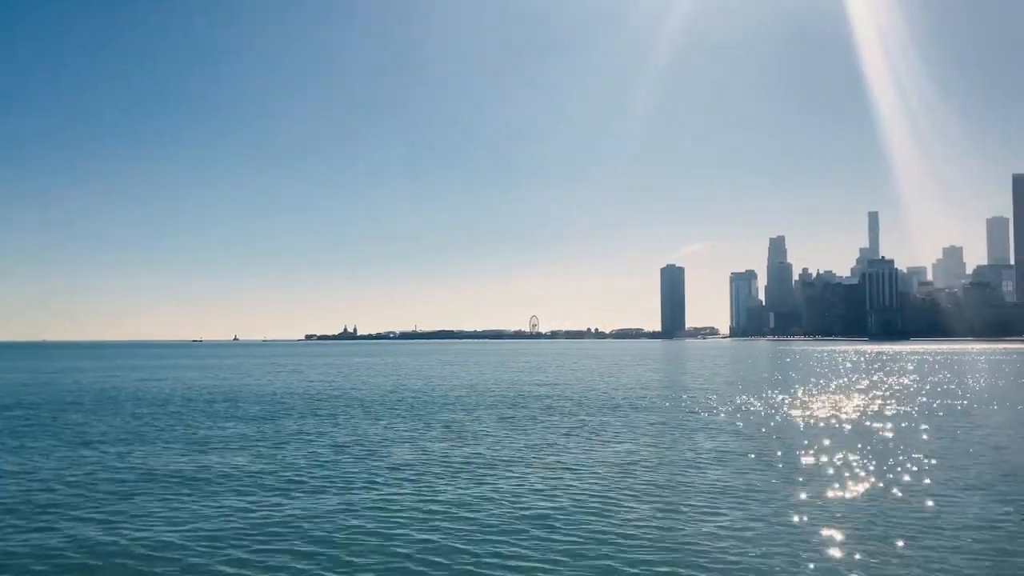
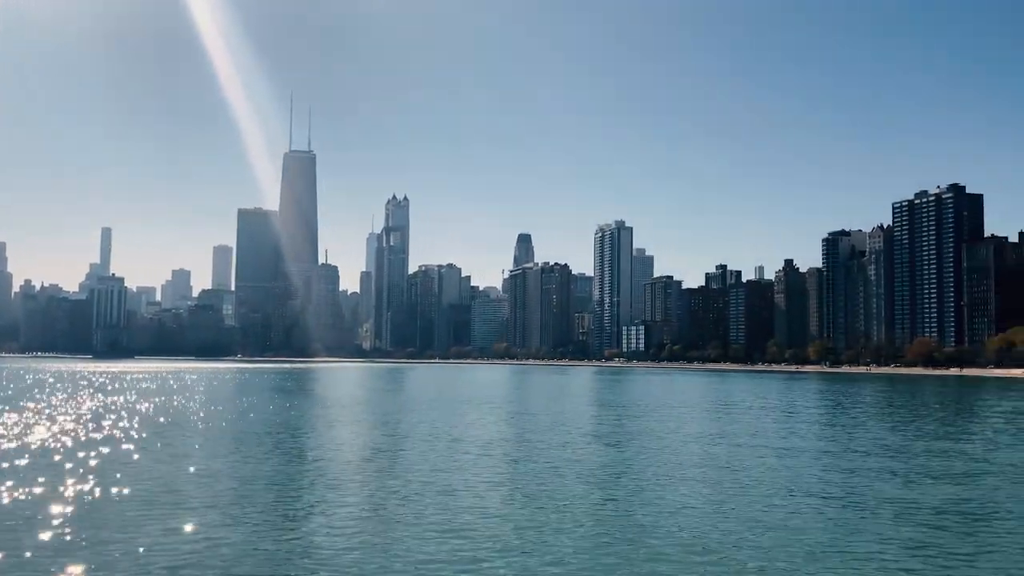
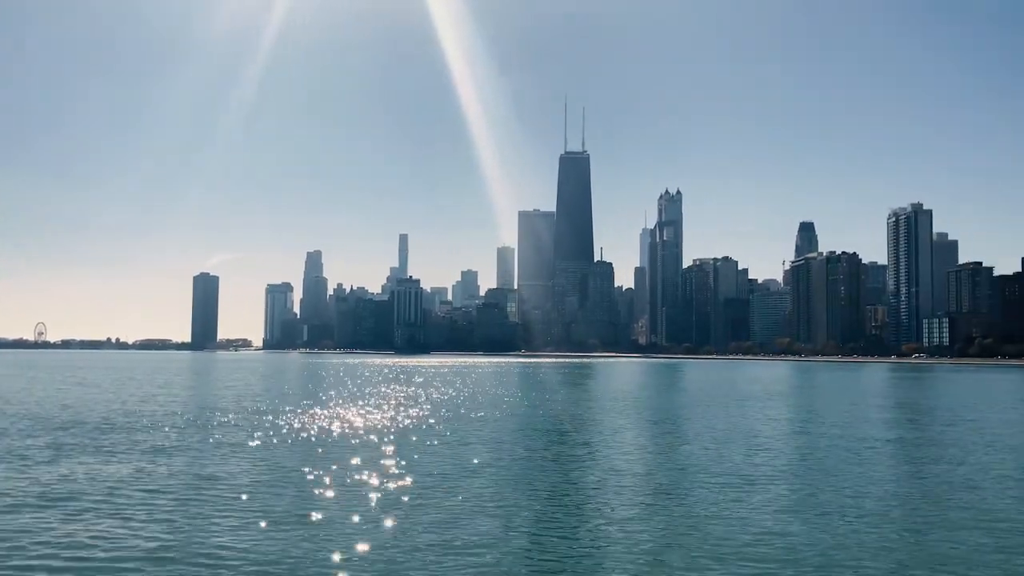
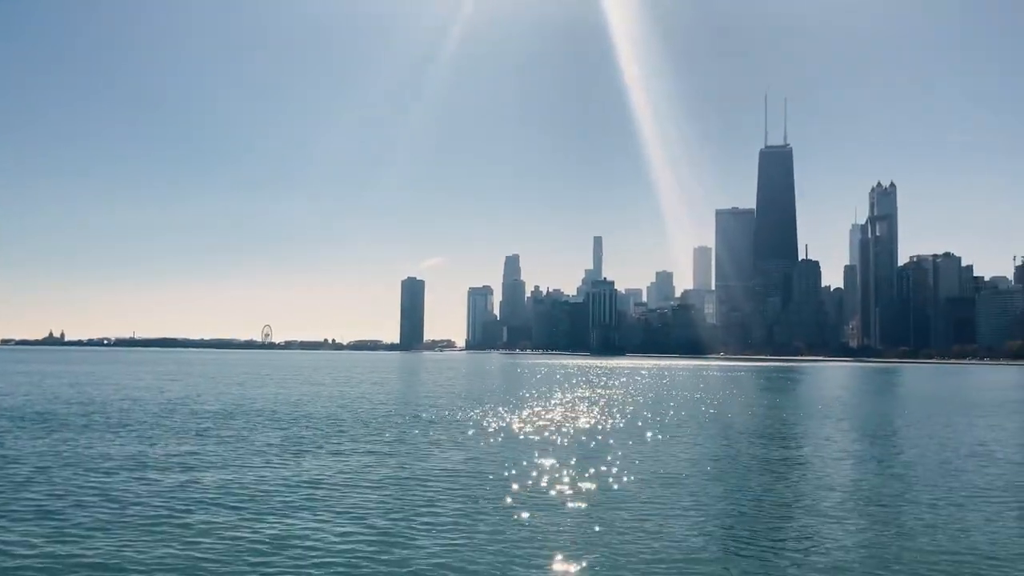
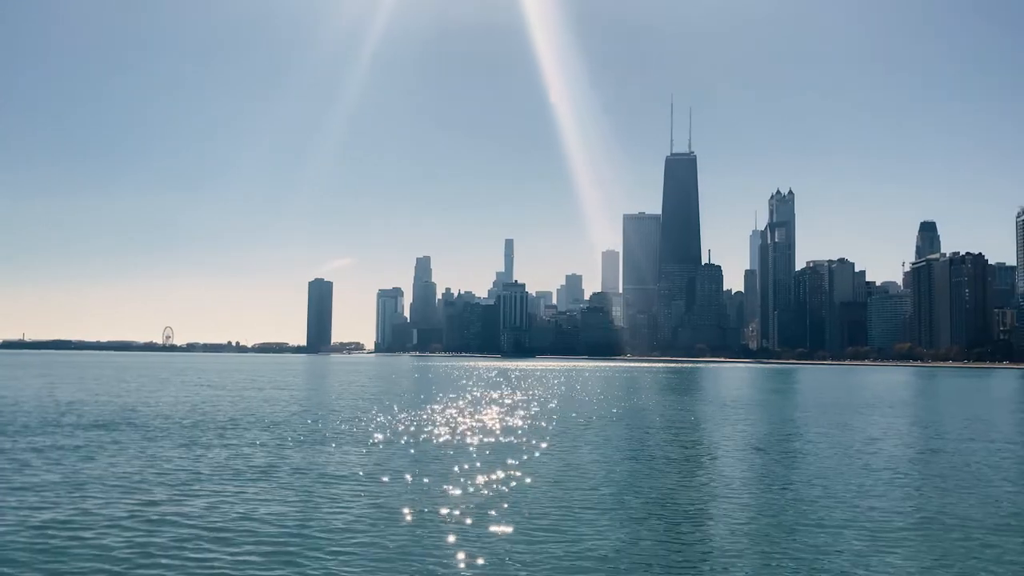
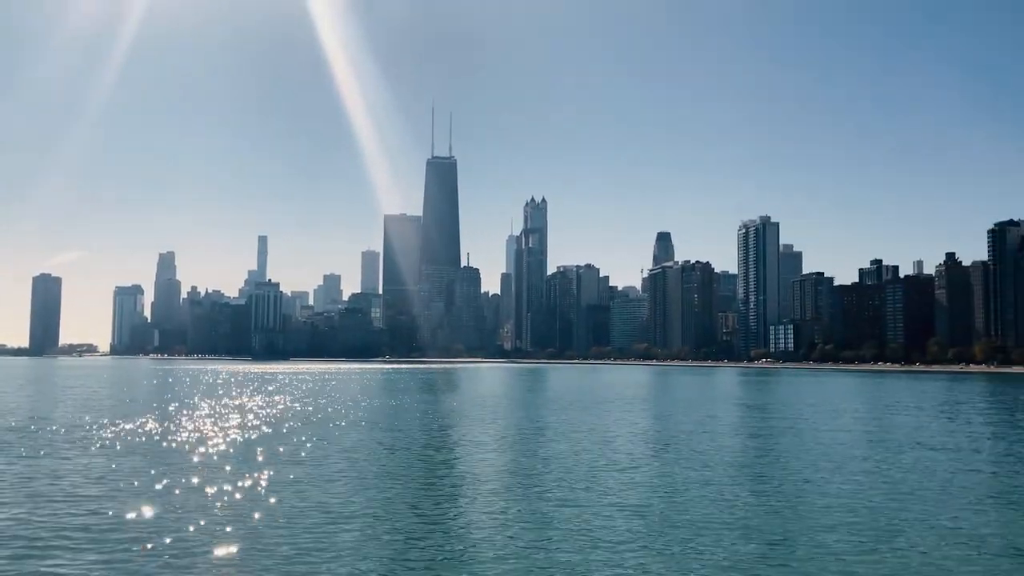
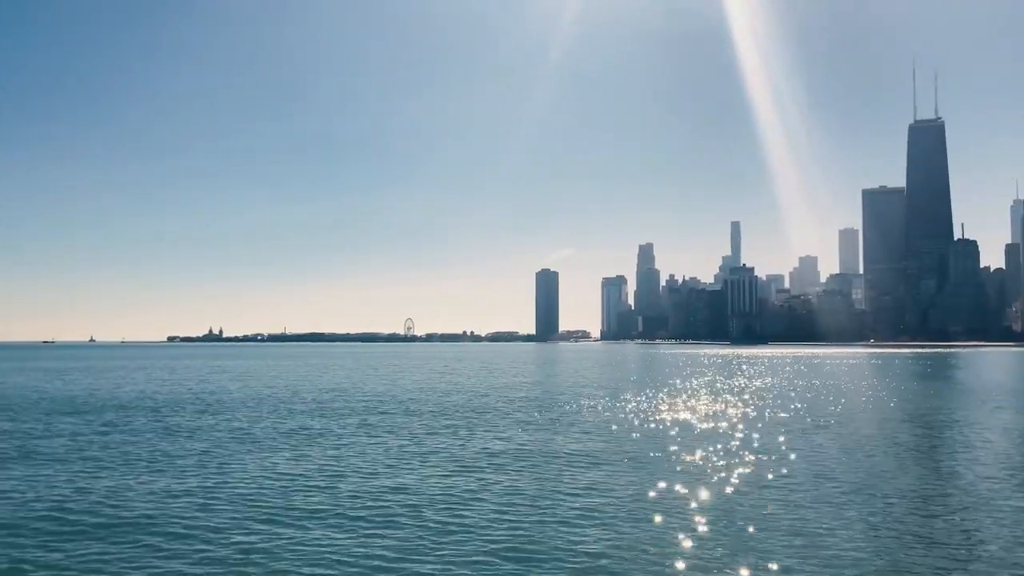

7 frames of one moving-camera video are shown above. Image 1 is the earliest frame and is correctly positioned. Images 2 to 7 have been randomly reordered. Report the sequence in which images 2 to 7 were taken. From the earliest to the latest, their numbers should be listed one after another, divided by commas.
7, 4, 5, 3, 6, 2
